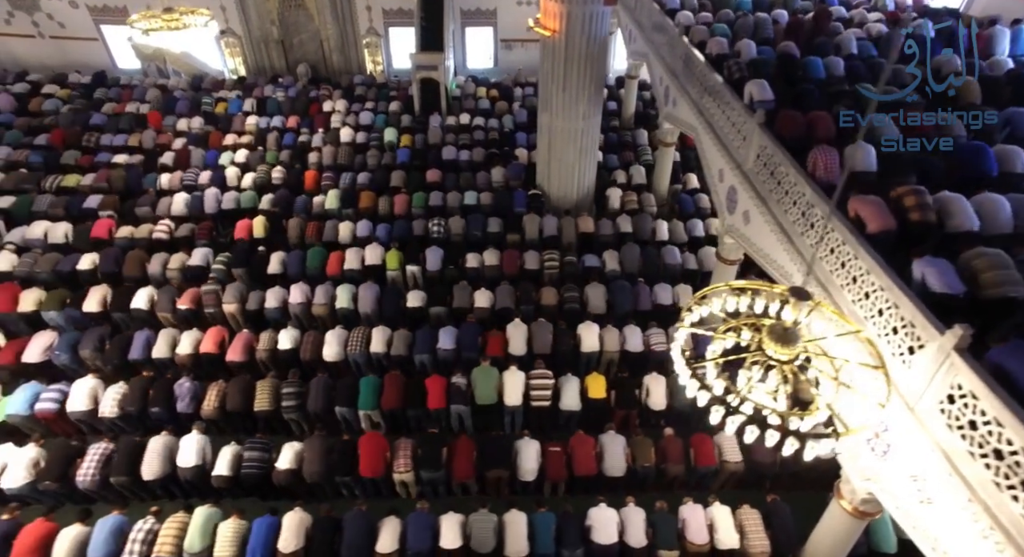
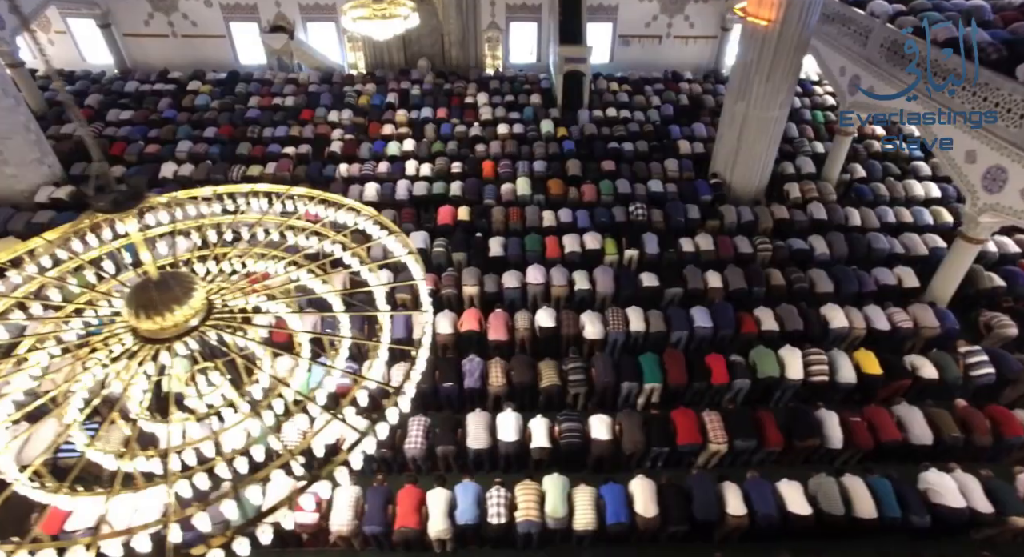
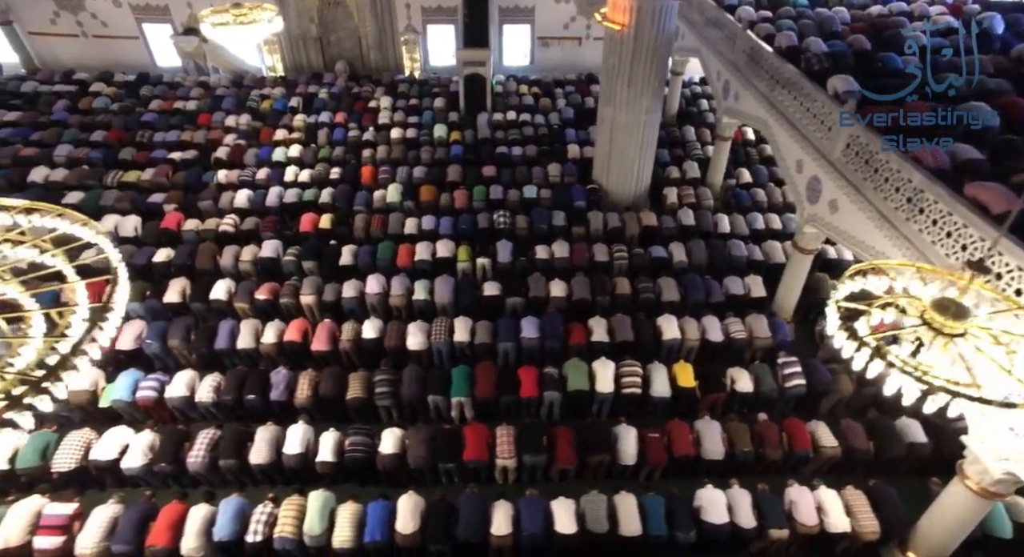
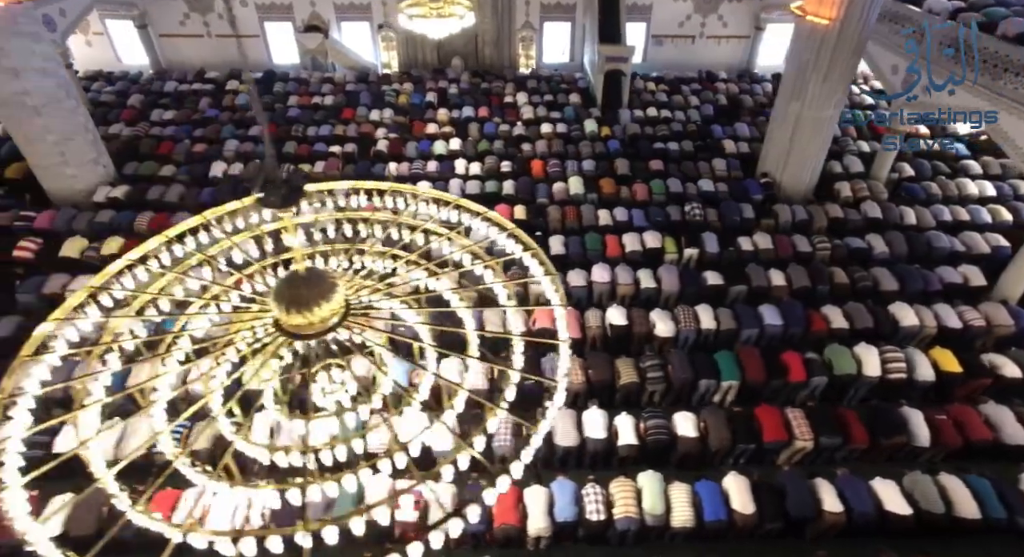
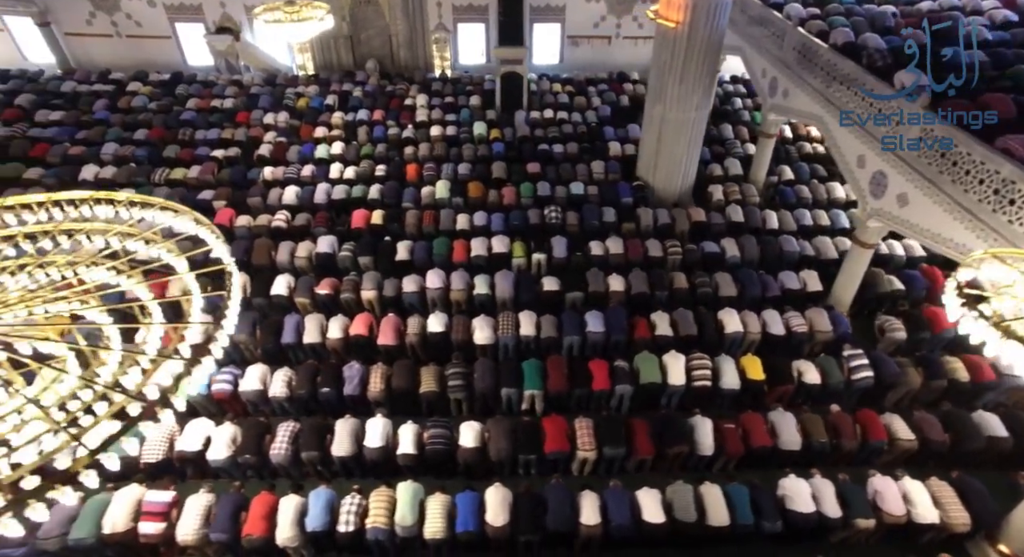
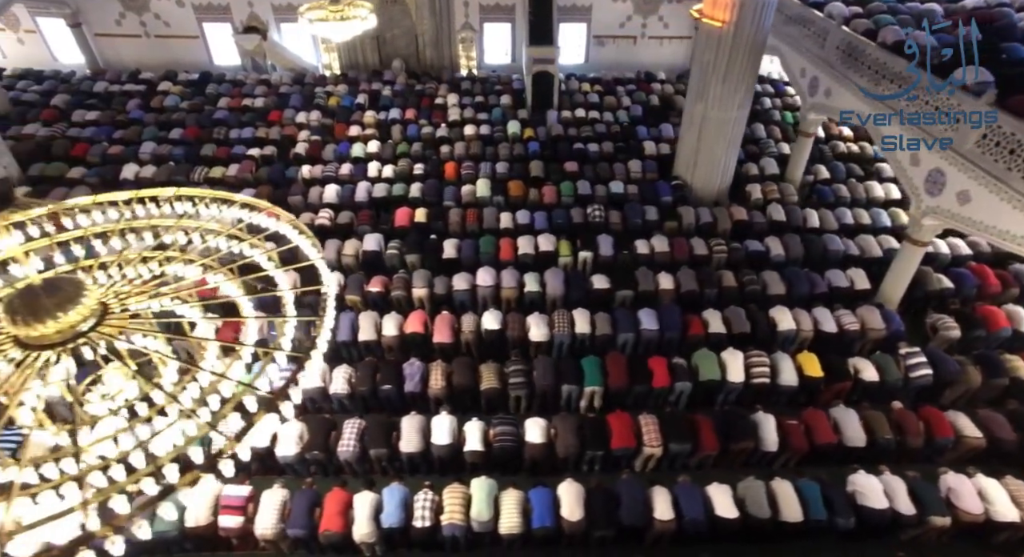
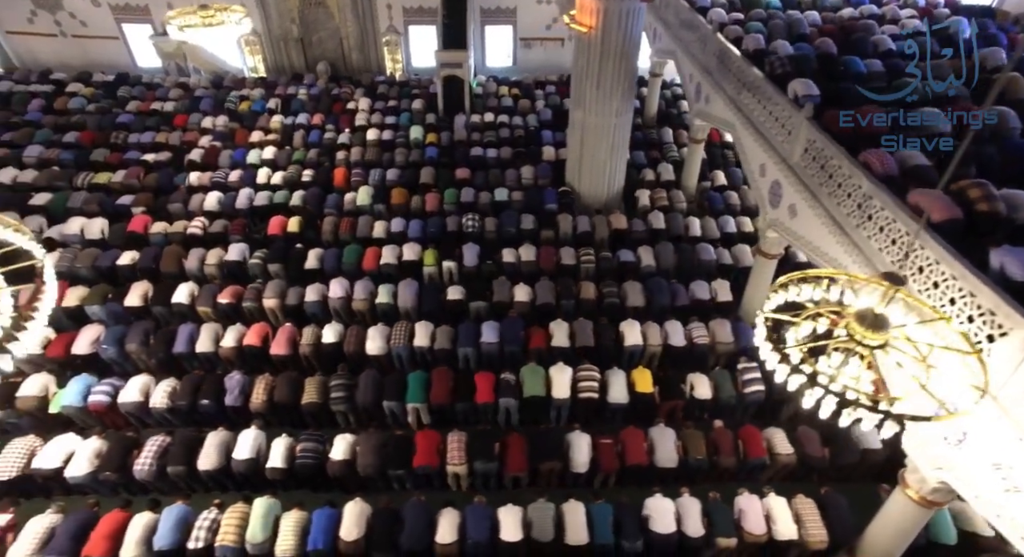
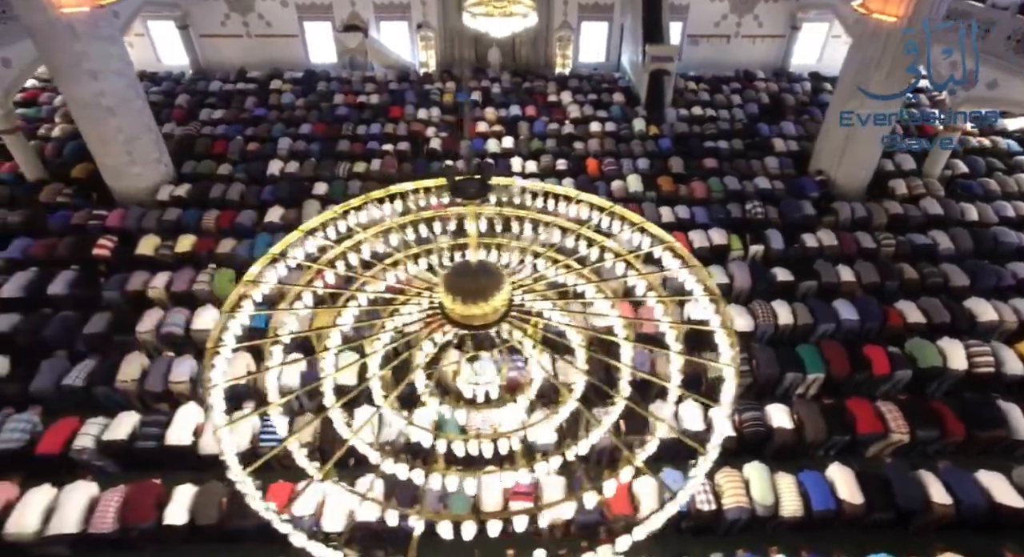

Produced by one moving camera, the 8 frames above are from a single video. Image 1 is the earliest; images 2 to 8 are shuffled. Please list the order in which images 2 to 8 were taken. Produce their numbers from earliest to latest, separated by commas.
7, 3, 5, 6, 2, 4, 8
